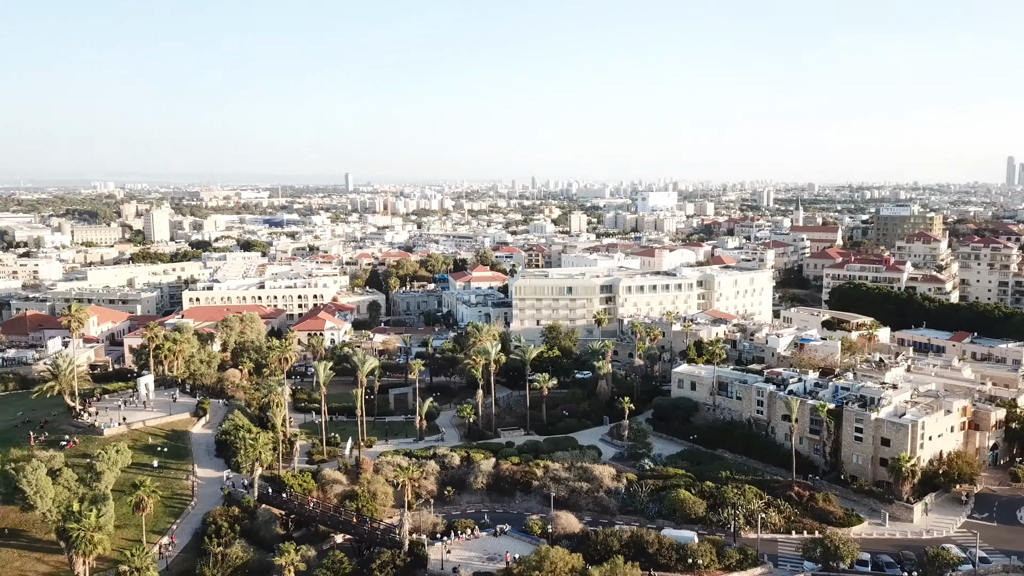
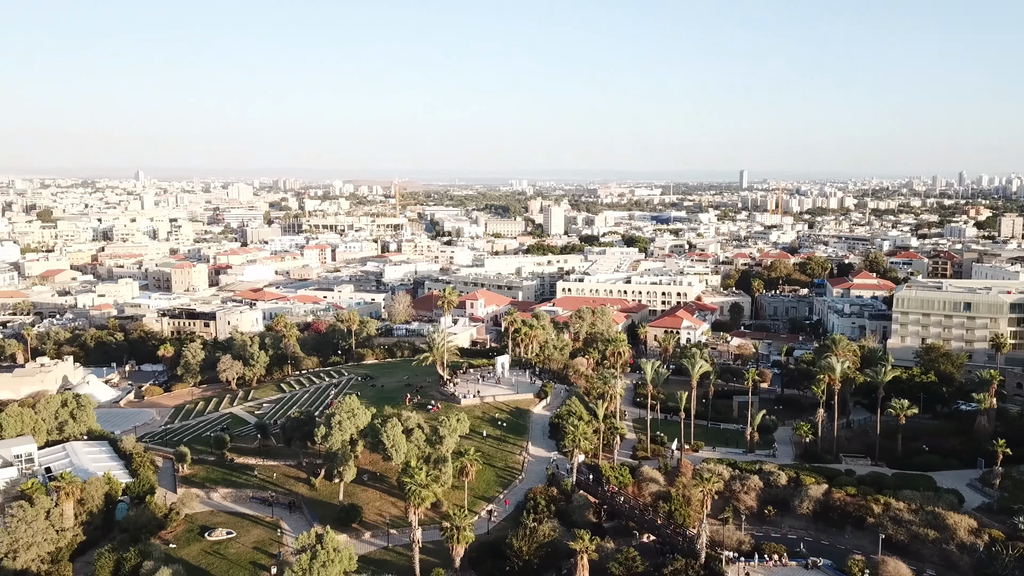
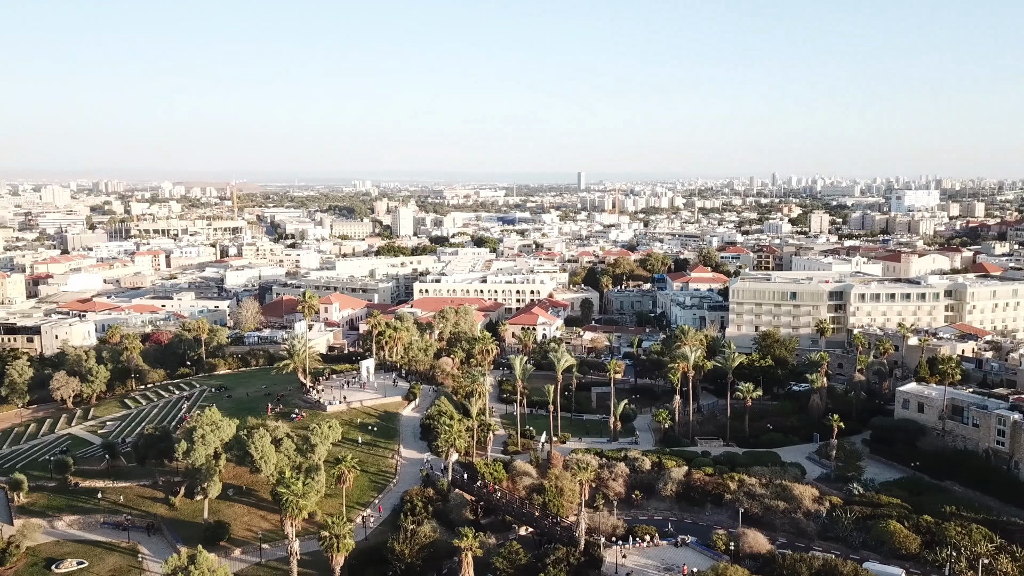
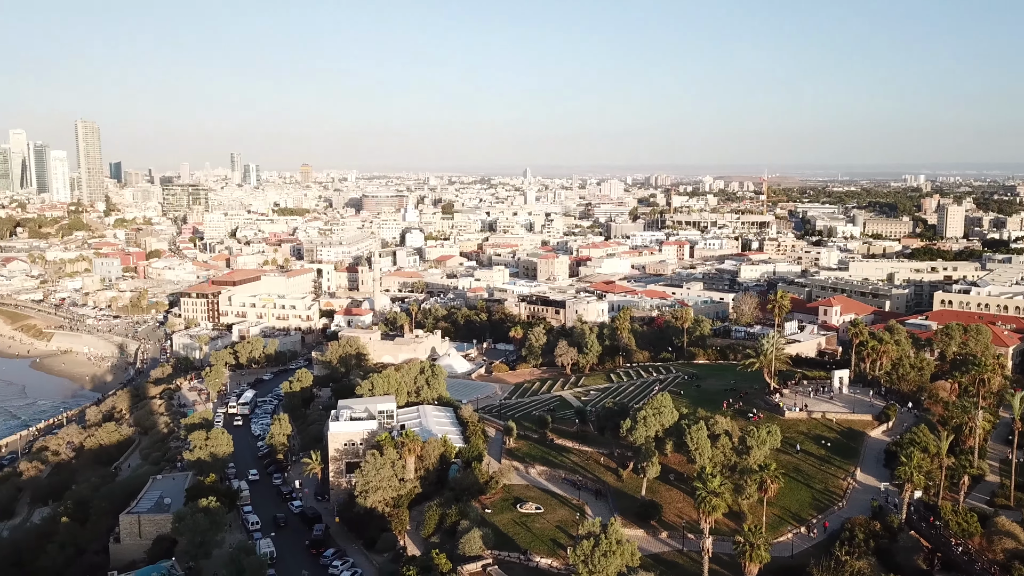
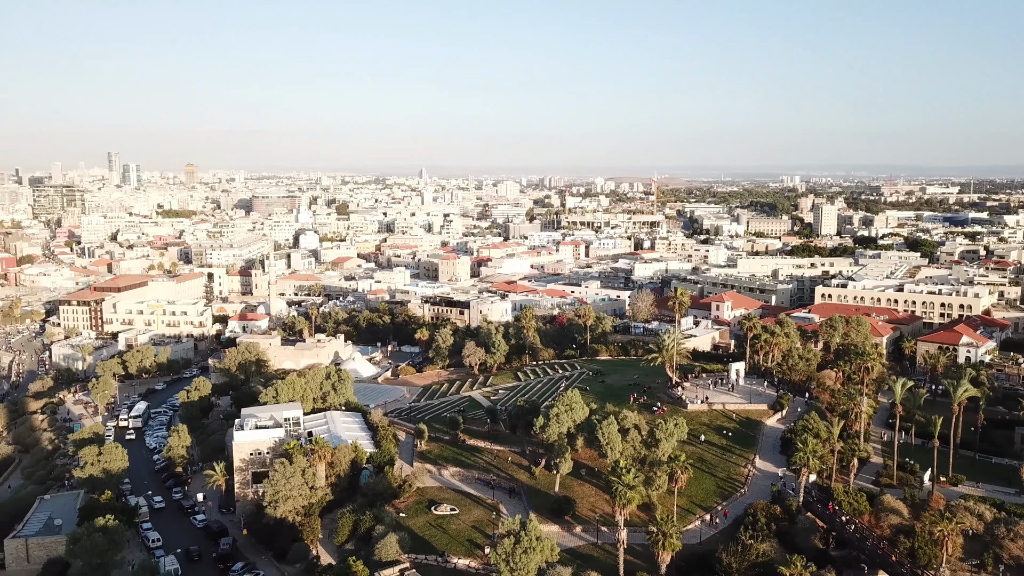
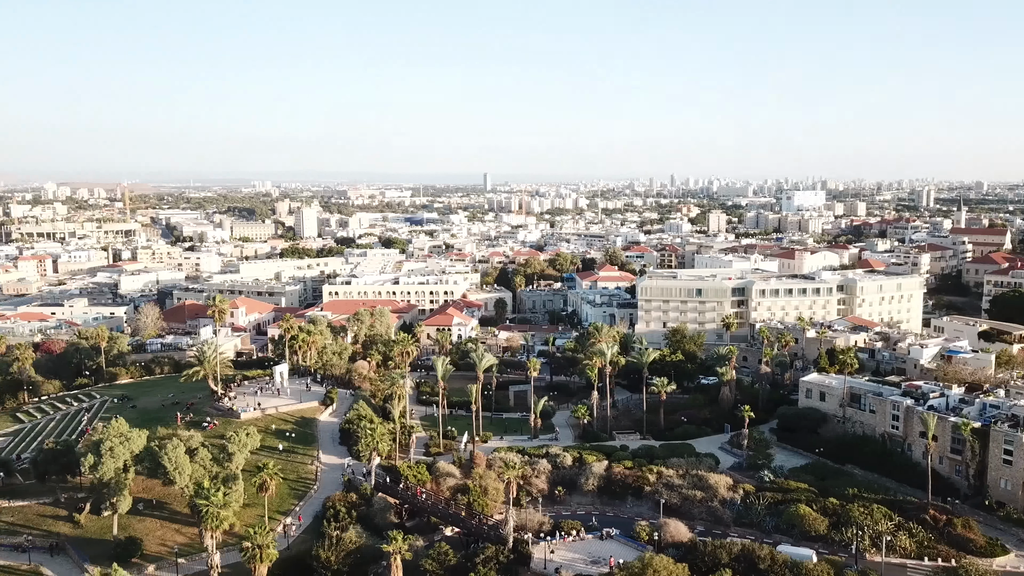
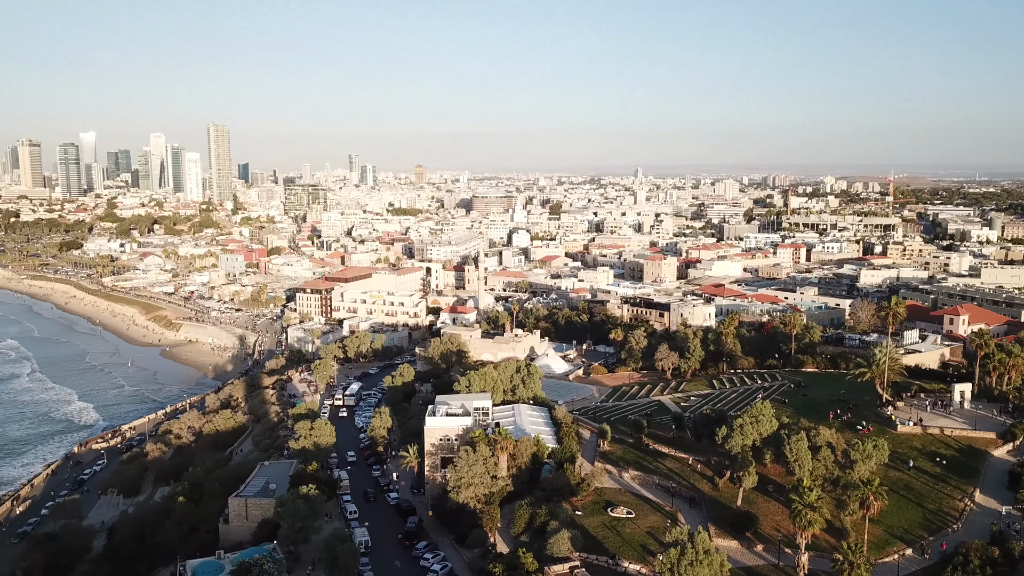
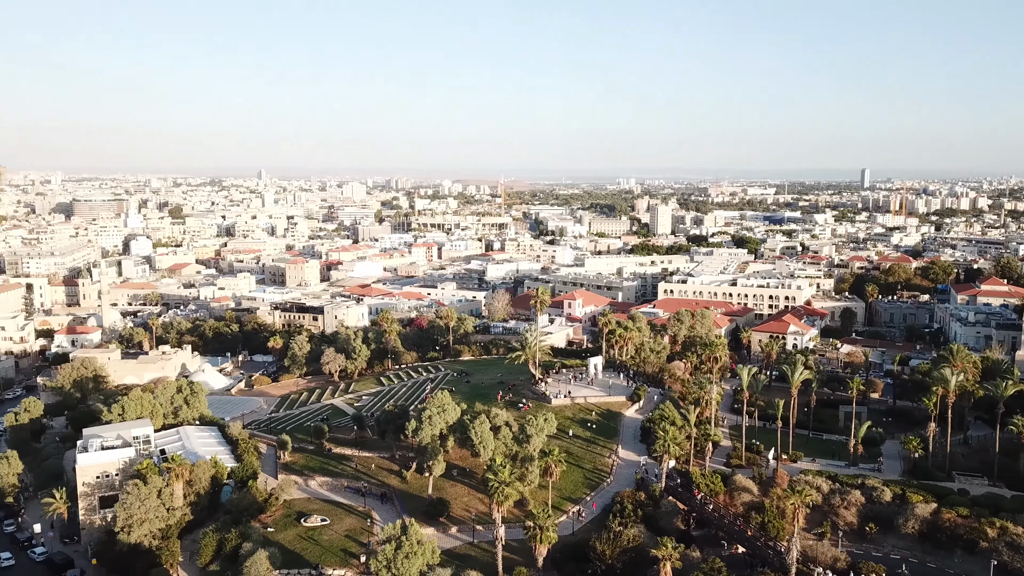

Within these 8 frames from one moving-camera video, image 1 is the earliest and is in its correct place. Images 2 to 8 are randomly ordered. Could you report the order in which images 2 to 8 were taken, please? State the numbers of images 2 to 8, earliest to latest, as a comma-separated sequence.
6, 3, 2, 8, 5, 4, 7
